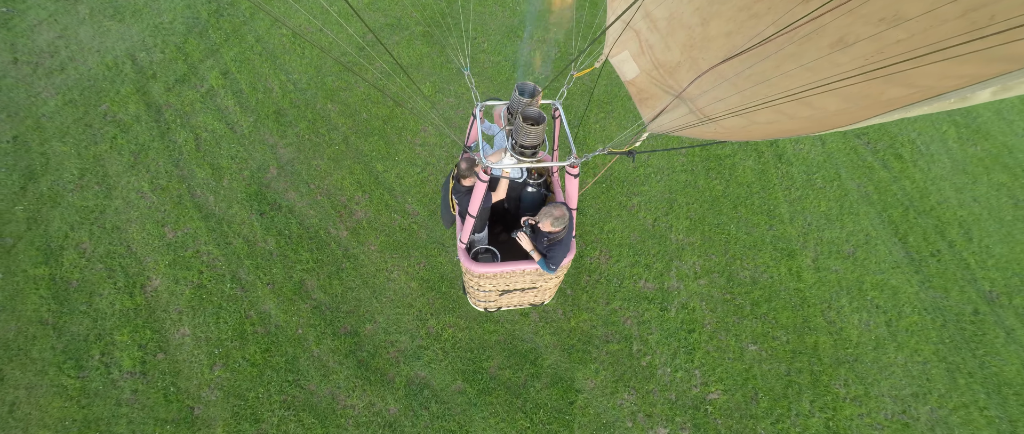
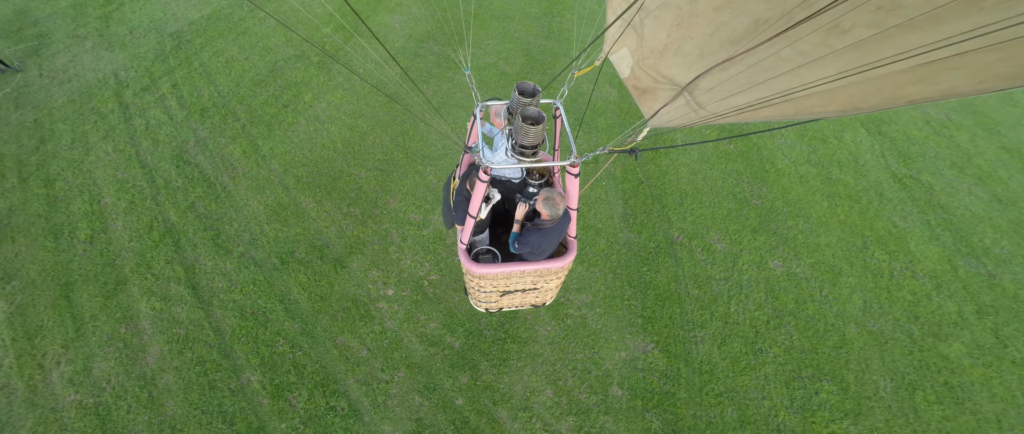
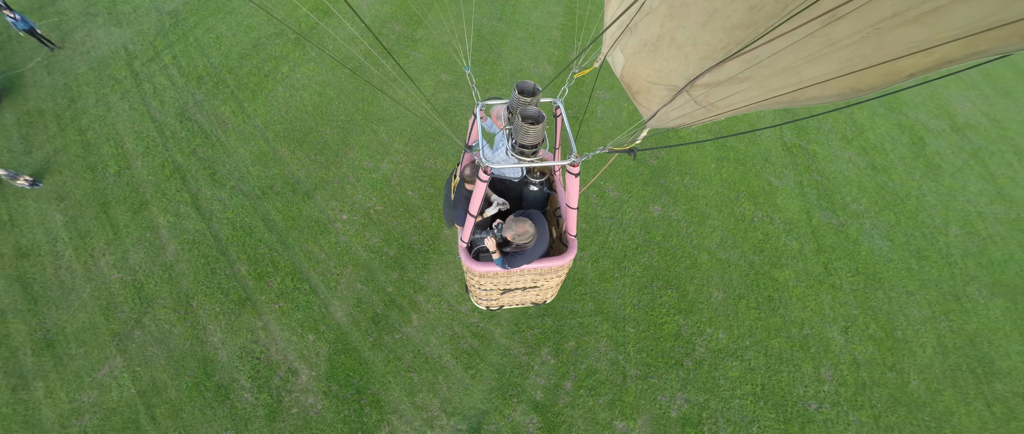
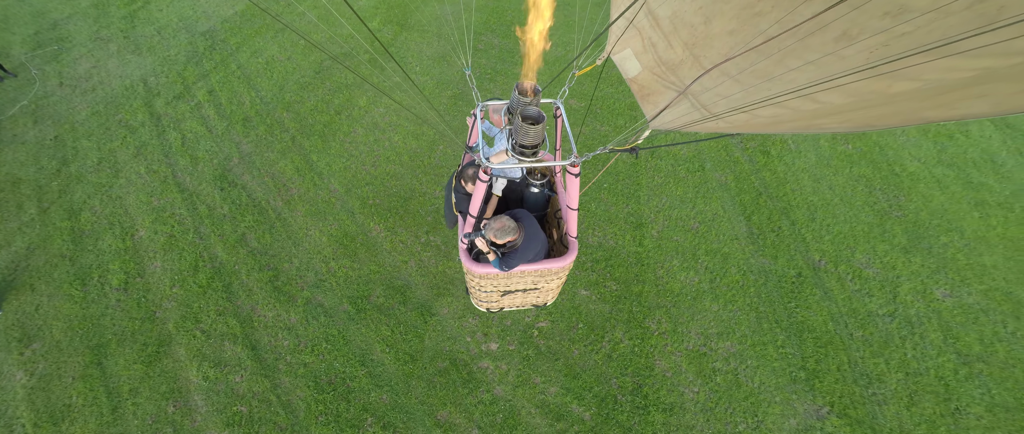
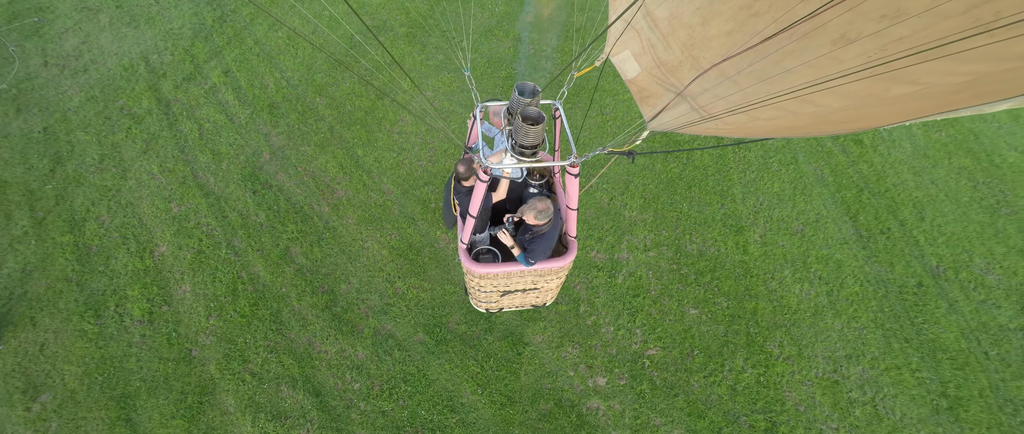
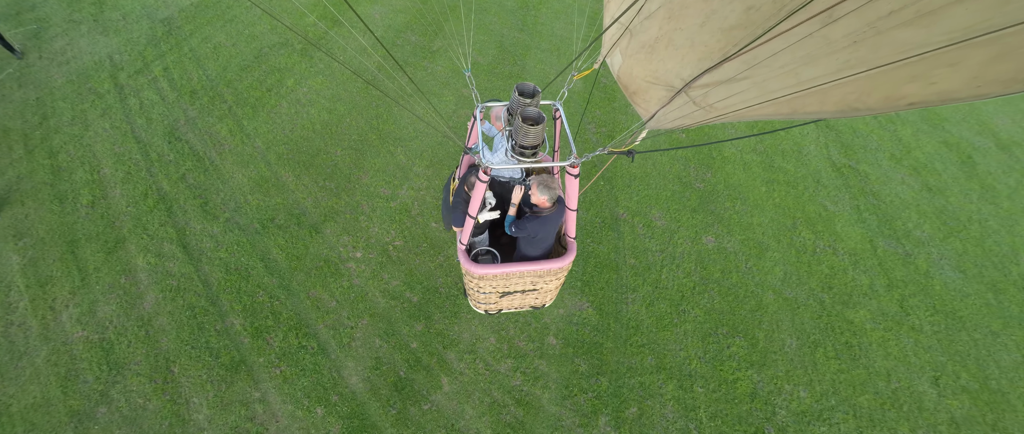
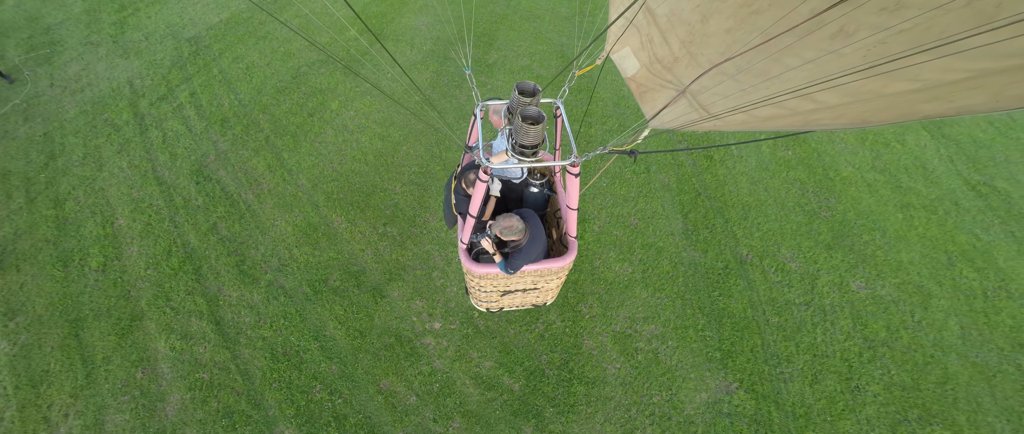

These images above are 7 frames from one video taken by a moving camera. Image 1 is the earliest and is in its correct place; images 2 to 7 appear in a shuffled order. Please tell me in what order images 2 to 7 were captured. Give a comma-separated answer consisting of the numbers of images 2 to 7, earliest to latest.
5, 4, 7, 2, 6, 3
